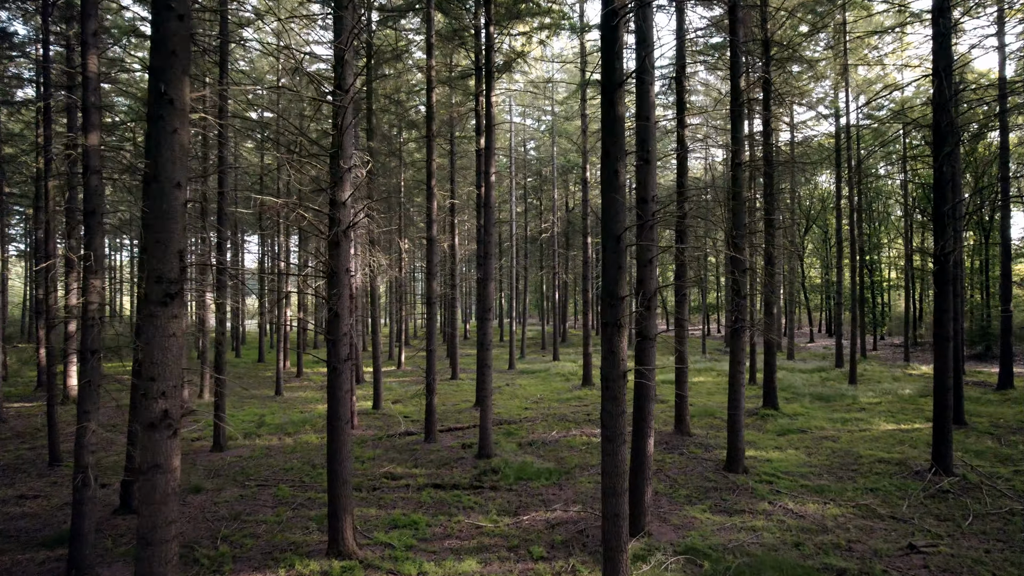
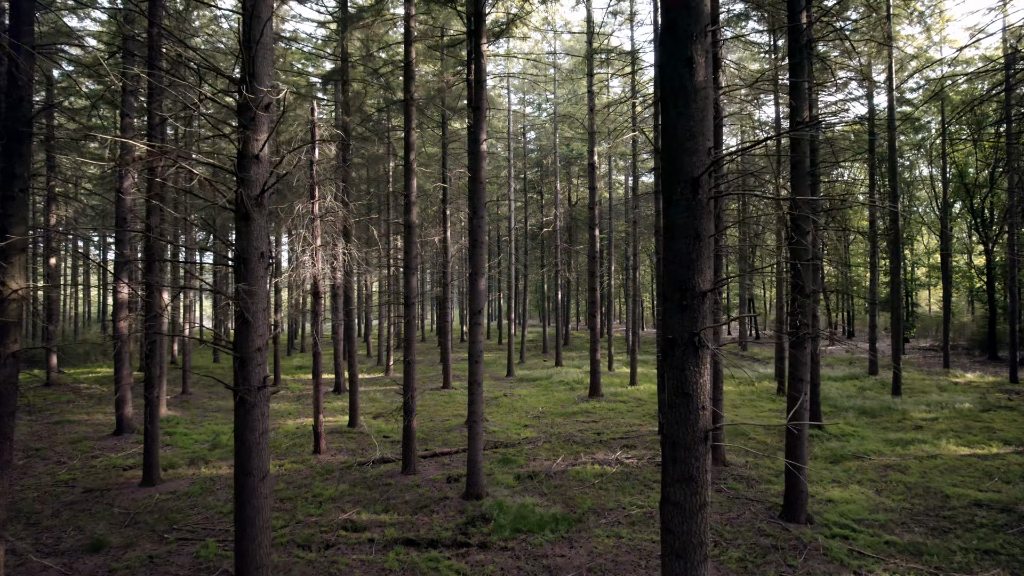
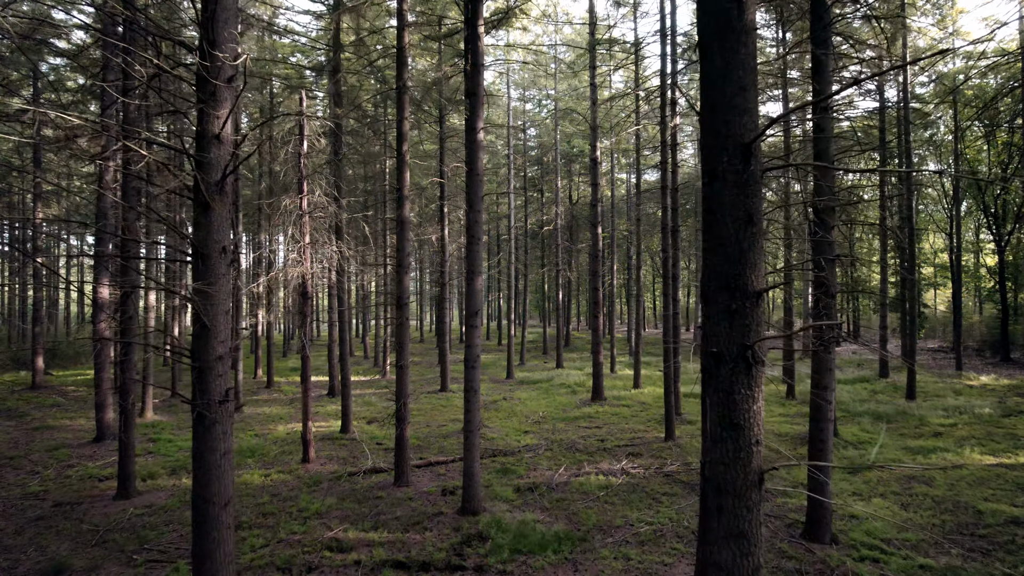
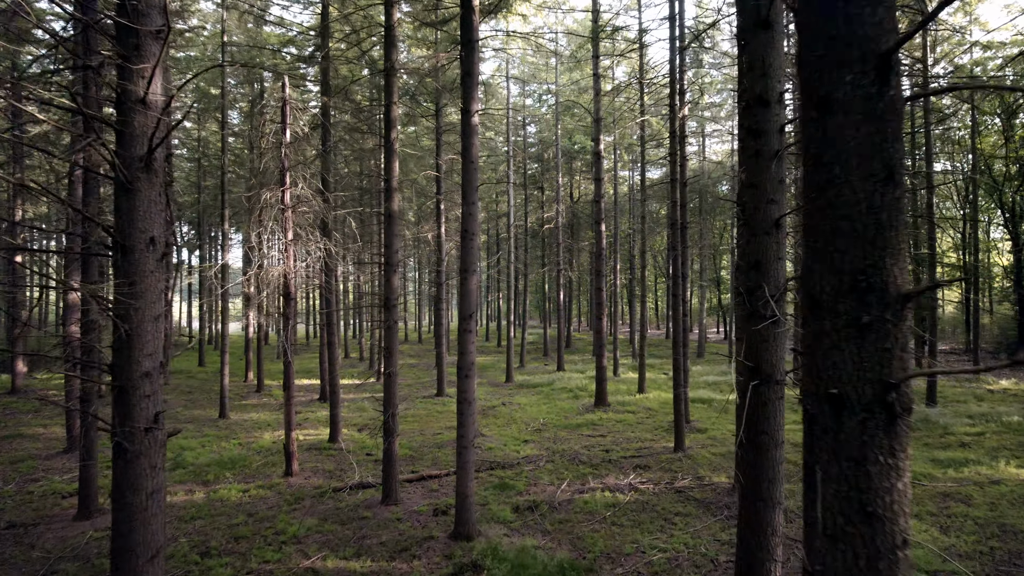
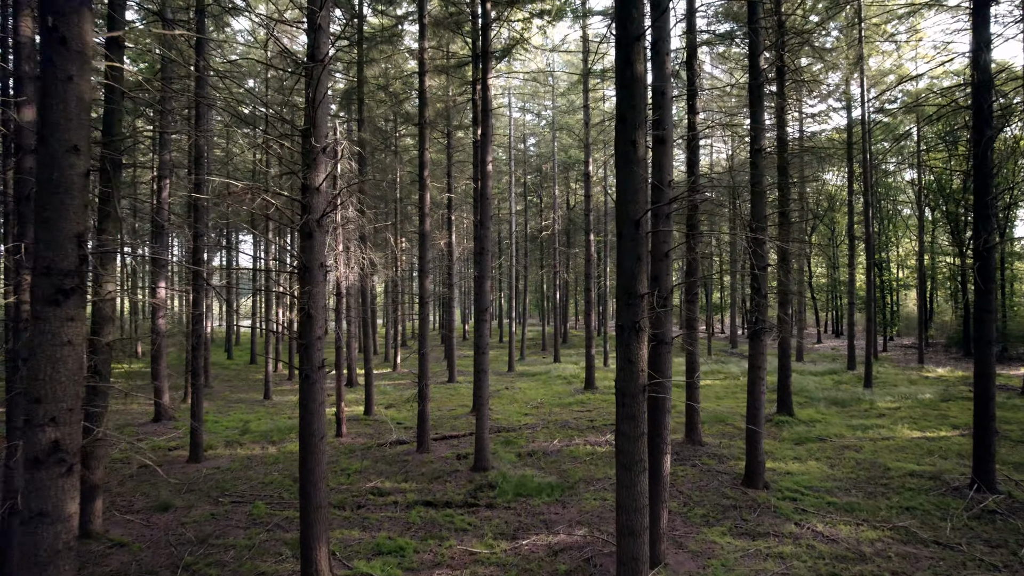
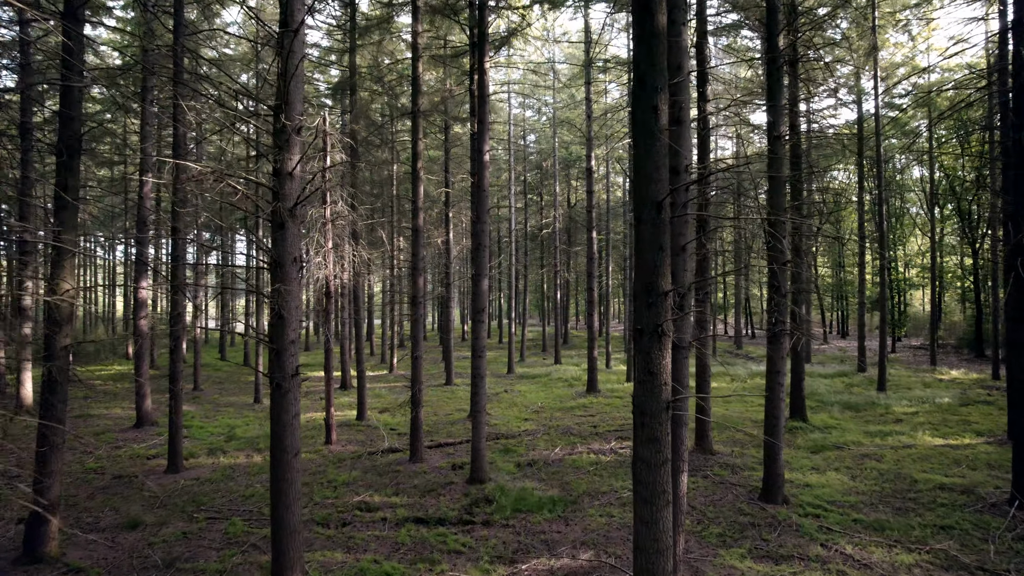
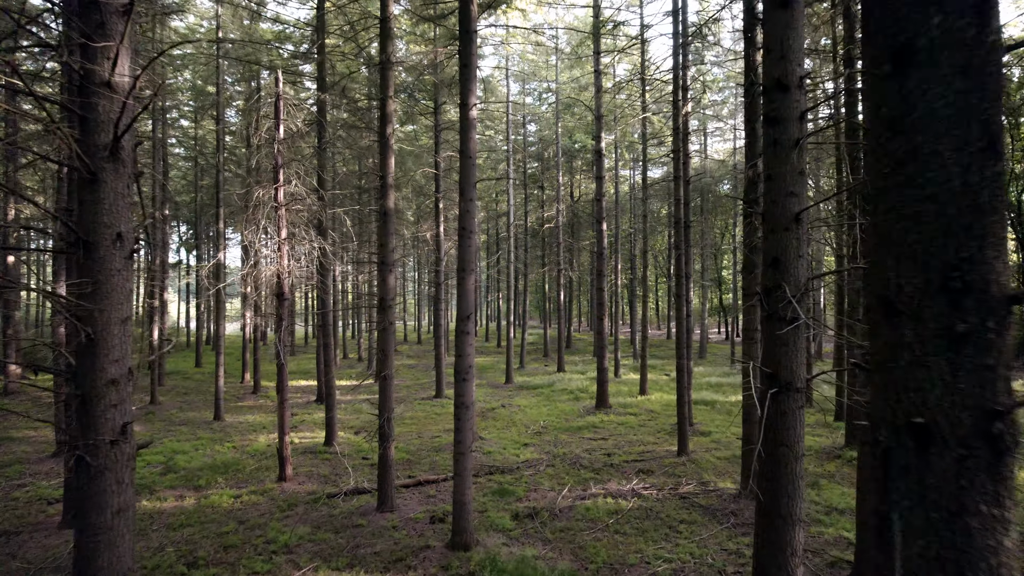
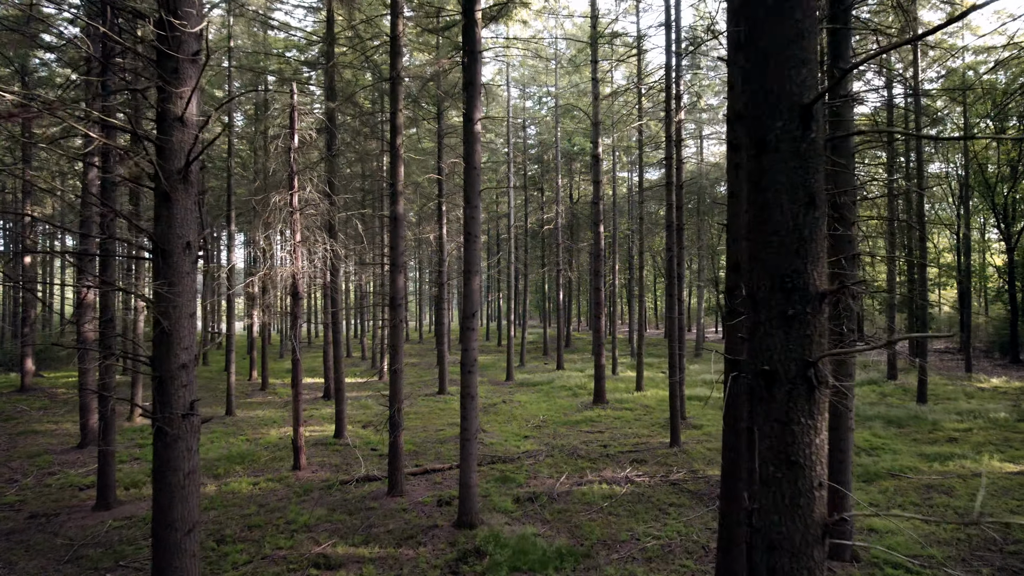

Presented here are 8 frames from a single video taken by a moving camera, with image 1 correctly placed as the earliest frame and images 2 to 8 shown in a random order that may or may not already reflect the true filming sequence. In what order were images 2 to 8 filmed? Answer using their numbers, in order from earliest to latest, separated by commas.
5, 6, 2, 3, 8, 4, 7
